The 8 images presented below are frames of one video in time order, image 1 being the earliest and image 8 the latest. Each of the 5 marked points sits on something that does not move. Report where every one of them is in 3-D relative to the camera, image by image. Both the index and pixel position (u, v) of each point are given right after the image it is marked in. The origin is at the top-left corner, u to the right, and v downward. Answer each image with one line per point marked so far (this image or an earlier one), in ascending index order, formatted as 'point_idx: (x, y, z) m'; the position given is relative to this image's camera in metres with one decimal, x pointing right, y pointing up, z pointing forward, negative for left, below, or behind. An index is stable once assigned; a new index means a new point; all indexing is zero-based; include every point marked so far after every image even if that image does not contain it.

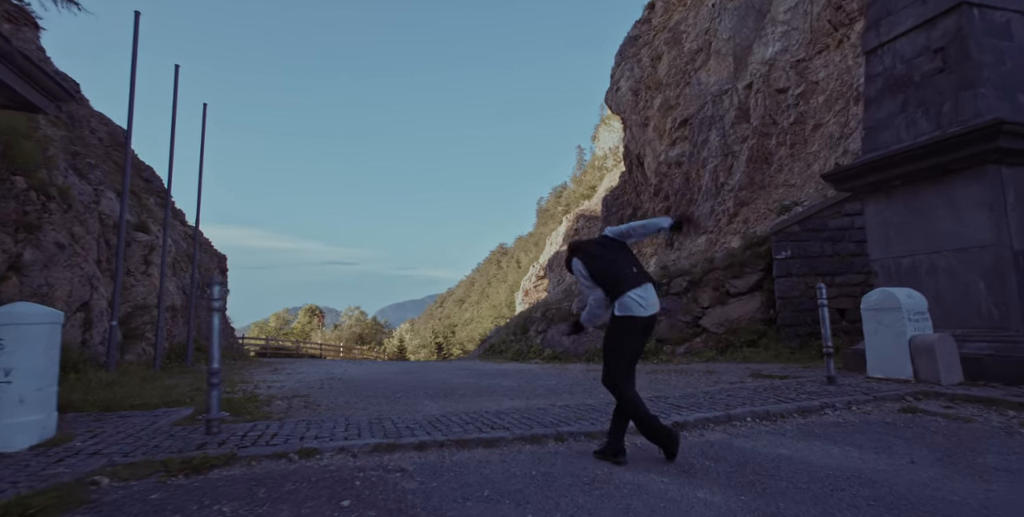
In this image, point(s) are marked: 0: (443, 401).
0: (-0.9, -1.8, +6.7) m
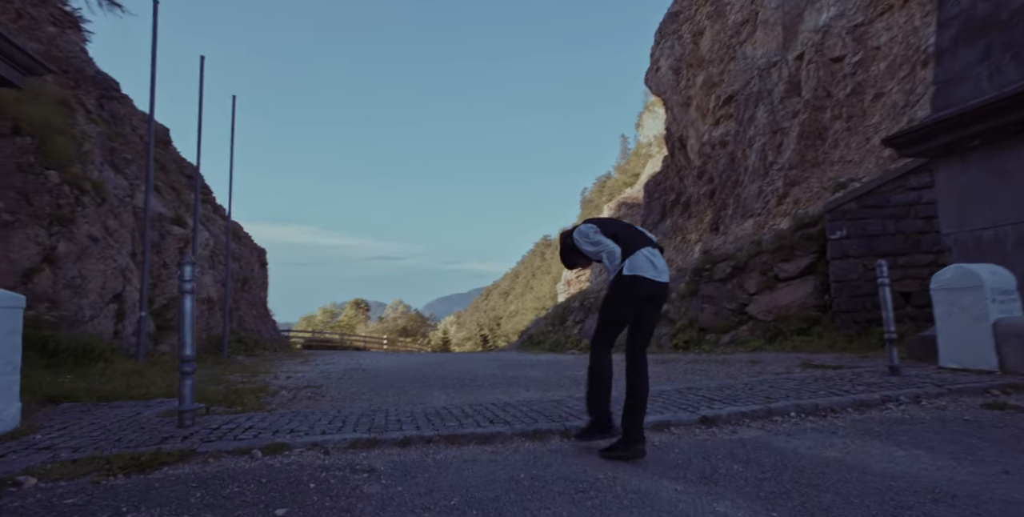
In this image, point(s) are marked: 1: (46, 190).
0: (-0.7, -1.6, +6.3) m
1: (-8.7, +1.3, +10.1) m
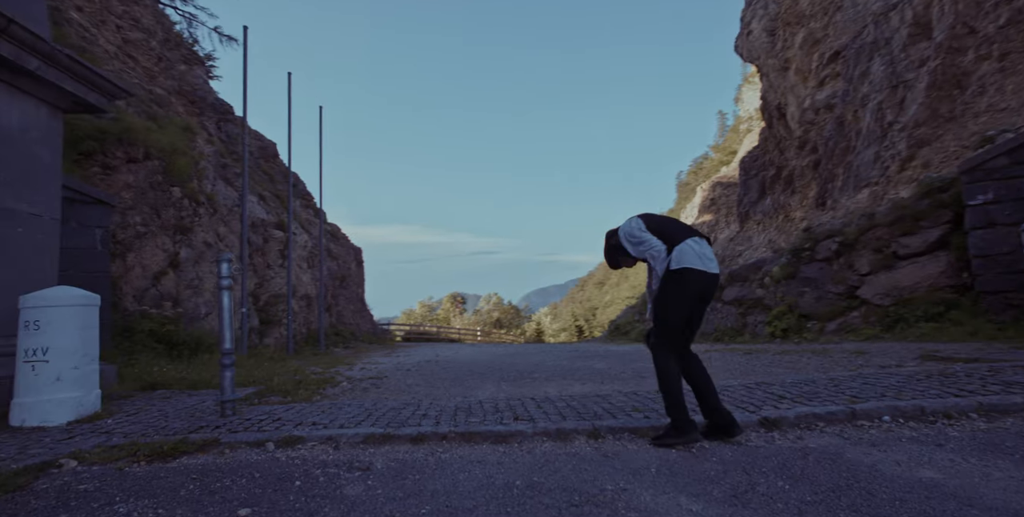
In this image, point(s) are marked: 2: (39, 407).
0: (-0.1, -1.5, +6.1) m
1: (-7.4, +1.3, +11.2) m
2: (-3.4, -1.0, +3.7) m
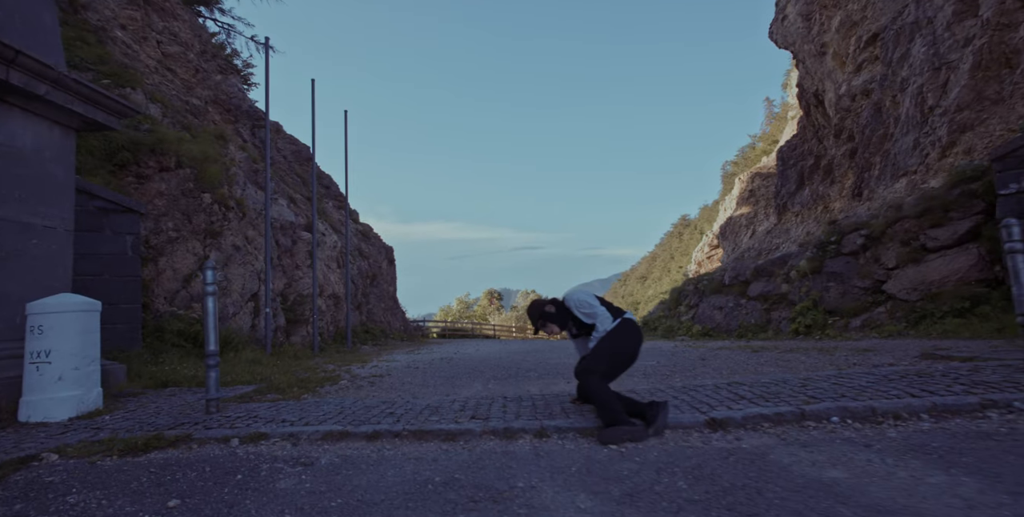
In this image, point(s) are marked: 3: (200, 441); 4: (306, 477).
0: (-0.2, -1.5, +6.2) m
1: (-7.1, +1.2, +11.9) m
2: (-3.7, -1.1, +4.1) m
3: (-2.1, -1.2, +3.5) m
4: (-1.1, -1.2, +2.8) m
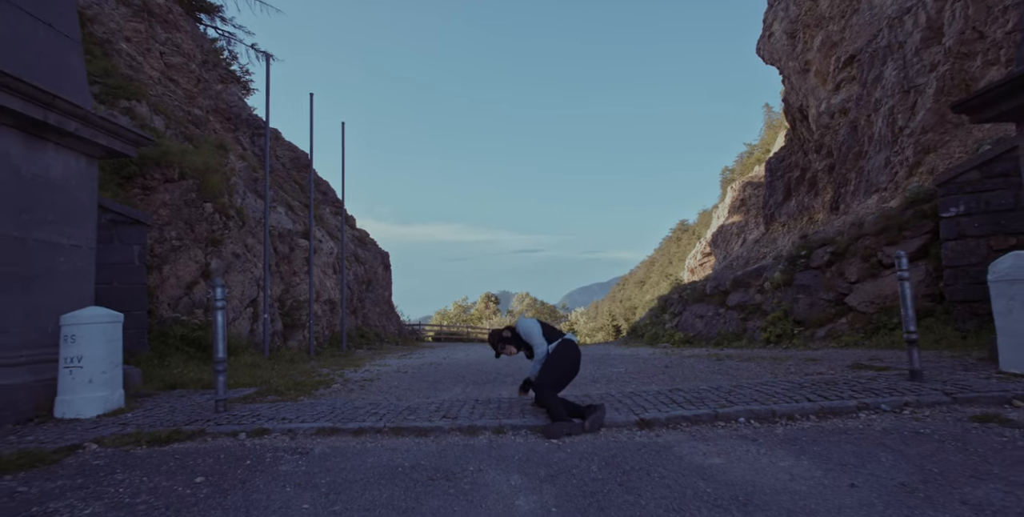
0: (-0.5, -1.7, +6.9) m
1: (-7.4, +1.0, +12.6) m
2: (-4.0, -1.3, +4.8) m
3: (-2.4, -1.4, +4.2) m
4: (-1.4, -1.3, +3.5) m
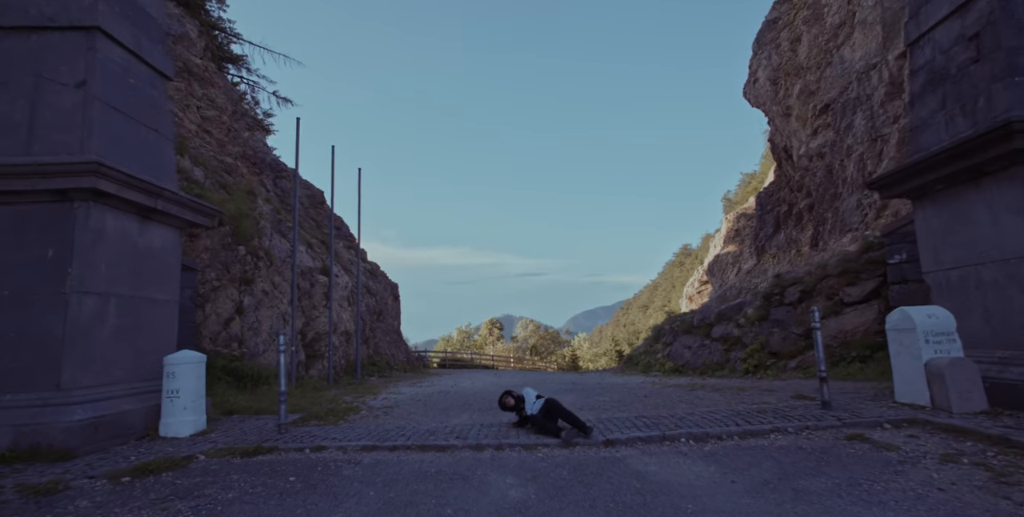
0: (-0.5, -2.4, +8.3) m
1: (-7.4, 0.0, +14.1) m
2: (-4.0, -2.0, +6.2) m
3: (-2.4, -2.0, +5.6) m
4: (-1.4, -1.9, +4.9) m
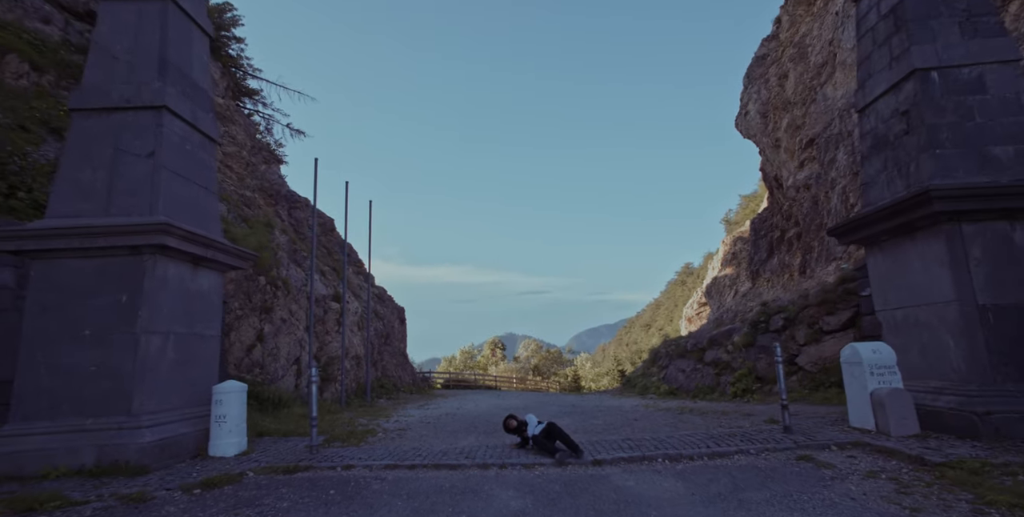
0: (-0.5, -3.1, +9.2) m
1: (-7.3, -0.9, +15.2) m
2: (-4.0, -2.6, +7.1) m
3: (-2.4, -2.6, +6.5) m
4: (-1.4, -2.5, +5.8) m
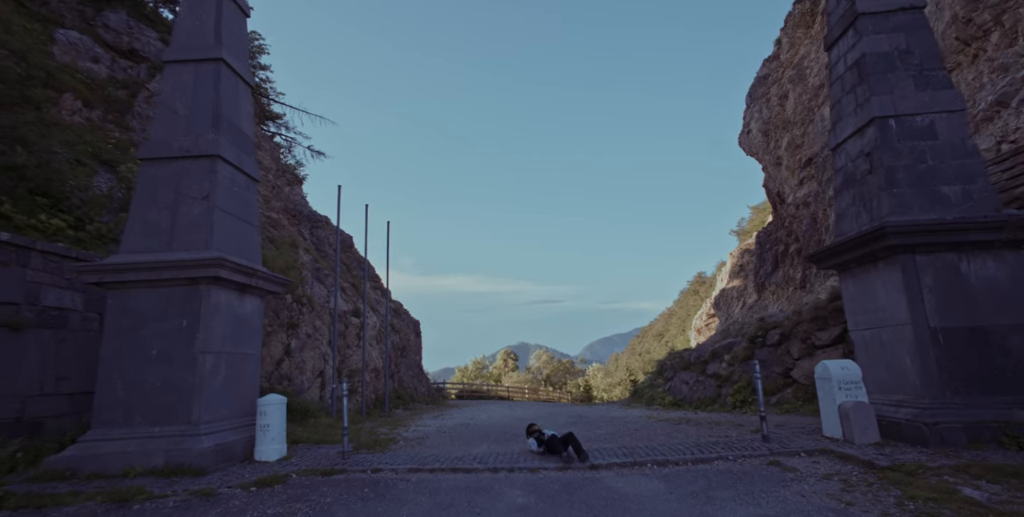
0: (-0.3, -3.6, +10.1) m
1: (-7.0, -1.5, +16.3) m
2: (-3.8, -3.0, +8.2) m
3: (-2.3, -3.0, +7.5) m
4: (-1.3, -2.9, +6.8) m
